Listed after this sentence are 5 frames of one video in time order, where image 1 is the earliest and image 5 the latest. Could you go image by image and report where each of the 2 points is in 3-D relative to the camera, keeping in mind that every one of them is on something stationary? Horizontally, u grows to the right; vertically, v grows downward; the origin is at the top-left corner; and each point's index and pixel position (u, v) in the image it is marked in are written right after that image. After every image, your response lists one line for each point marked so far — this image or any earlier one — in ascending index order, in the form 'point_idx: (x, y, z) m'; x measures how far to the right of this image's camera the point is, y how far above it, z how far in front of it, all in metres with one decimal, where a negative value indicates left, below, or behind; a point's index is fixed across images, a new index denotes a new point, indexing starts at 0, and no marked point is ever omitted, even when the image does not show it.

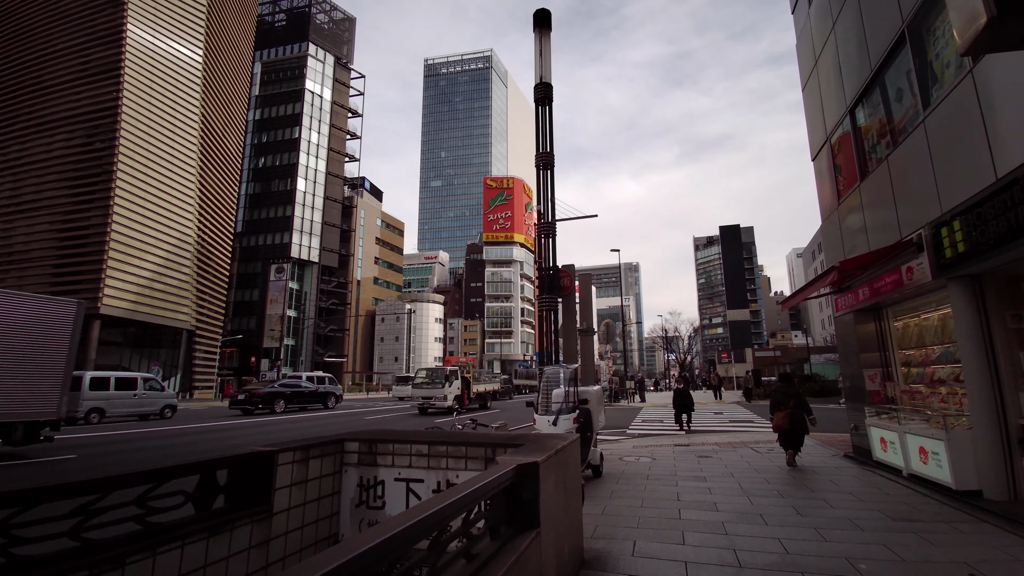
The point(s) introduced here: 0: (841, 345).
0: (+6.2, -1.1, +9.0) m
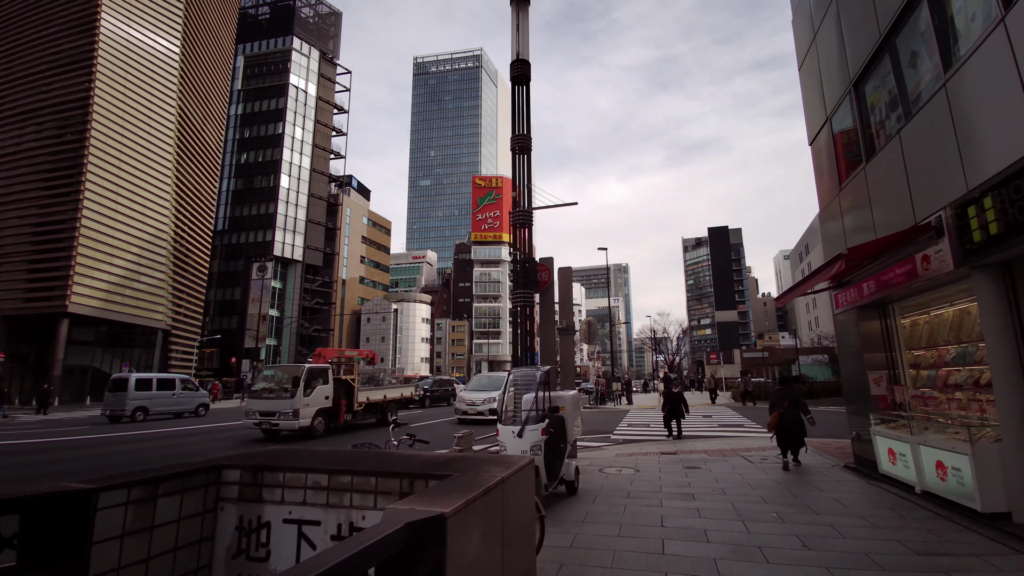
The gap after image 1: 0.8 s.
0: (+5.7, -1.0, +8.2) m
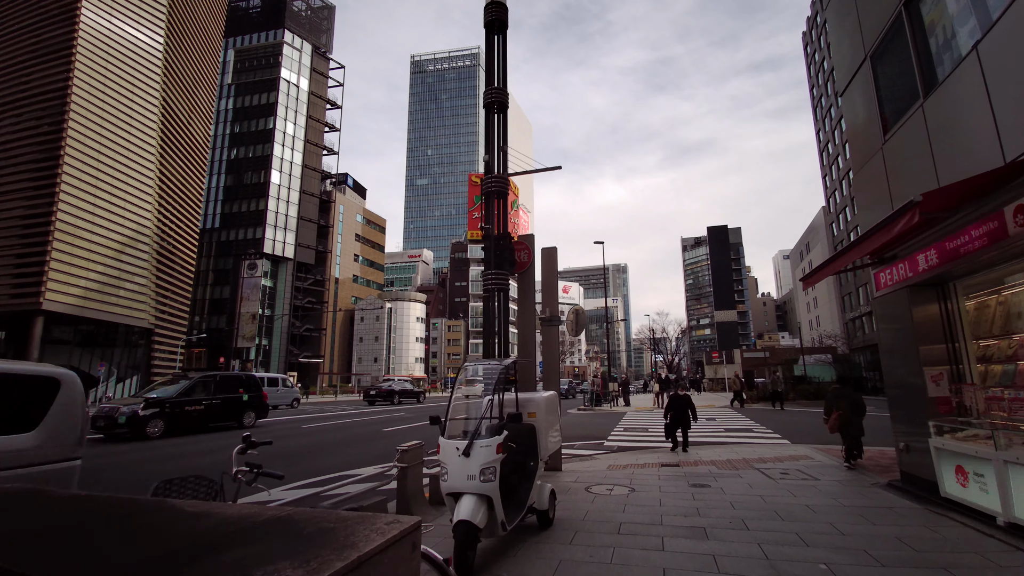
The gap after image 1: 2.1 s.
0: (+5.2, -0.7, +6.8) m
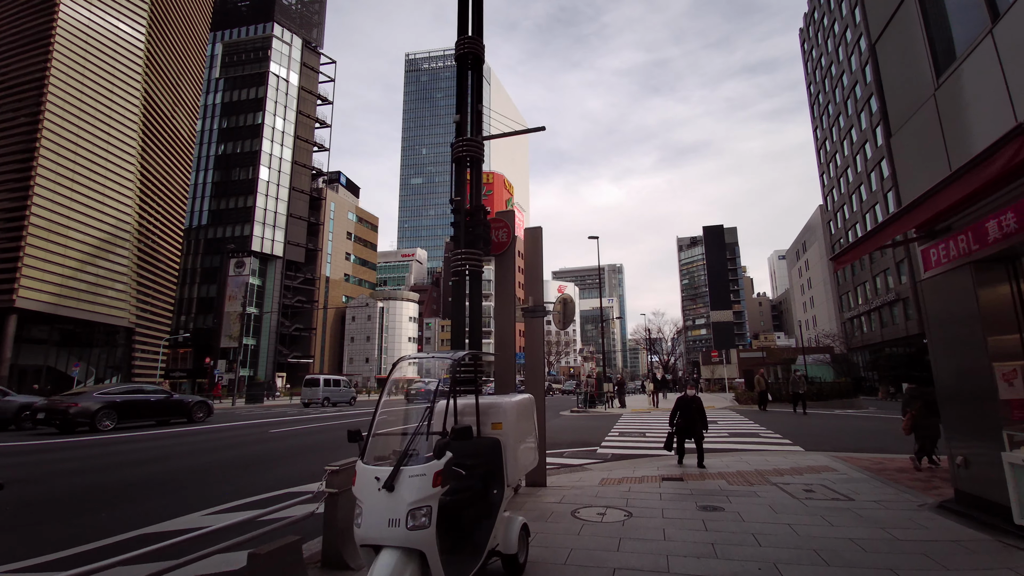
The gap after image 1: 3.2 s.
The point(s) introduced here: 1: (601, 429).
0: (+4.9, -0.4, +5.6) m
1: (+3.0, -4.7, +15.8) m
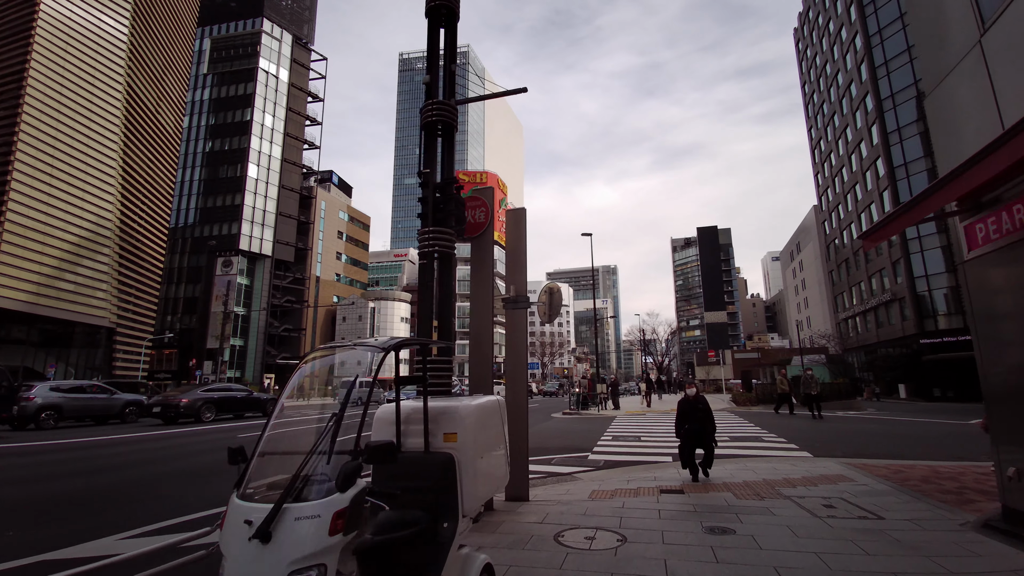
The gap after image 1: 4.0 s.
0: (+4.6, -0.3, +4.8) m
1: (+2.6, -4.5, +15.0) m
